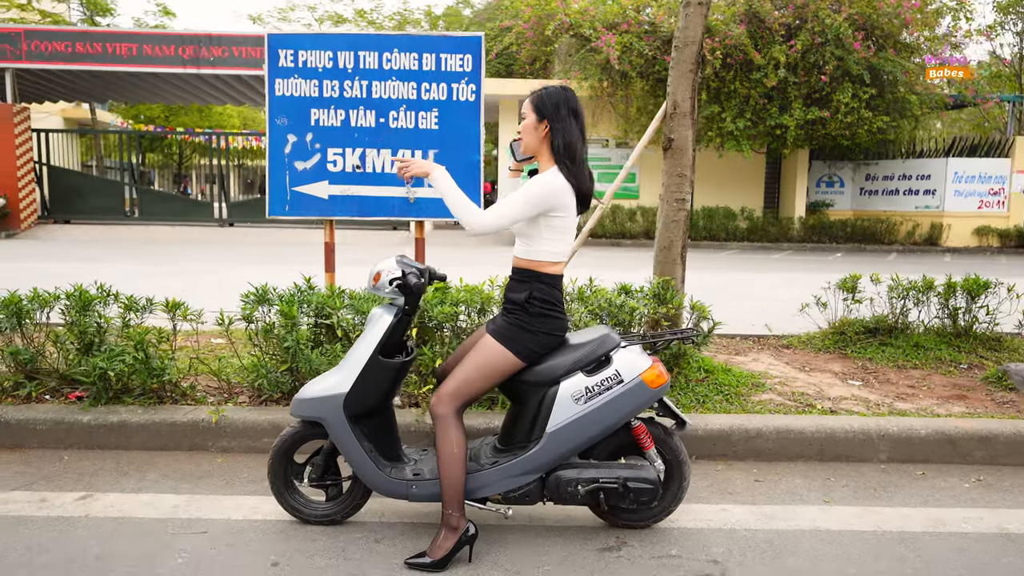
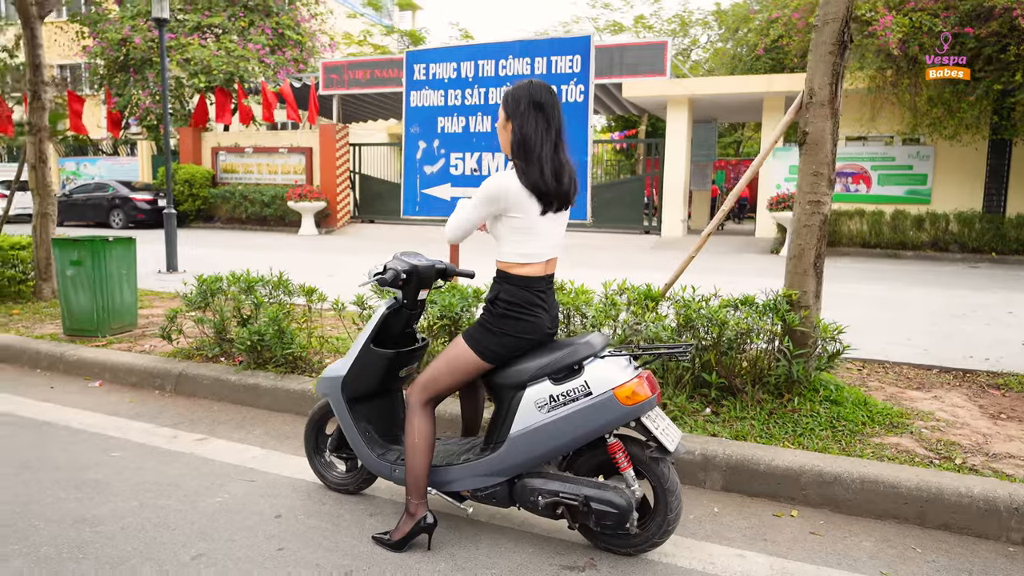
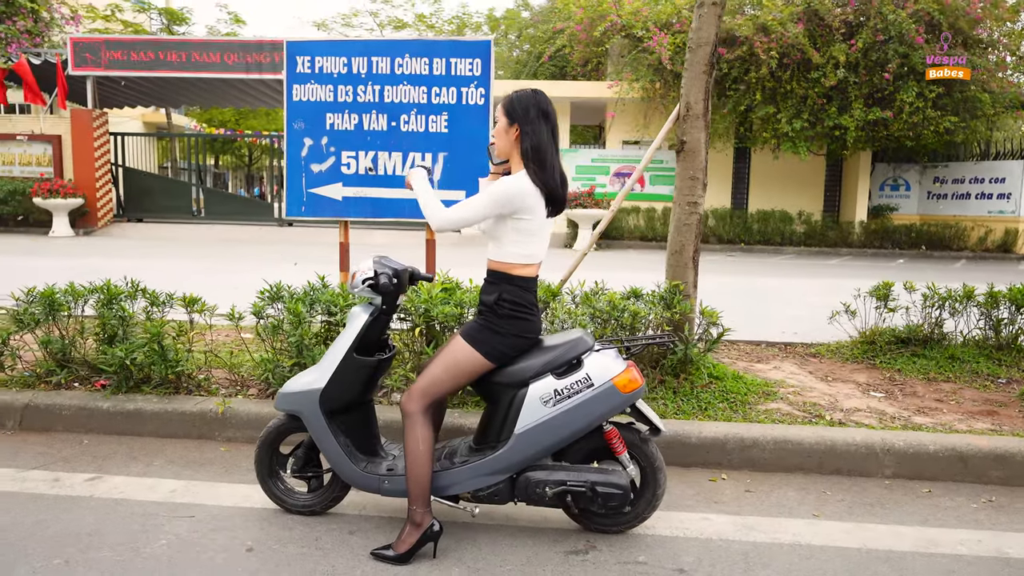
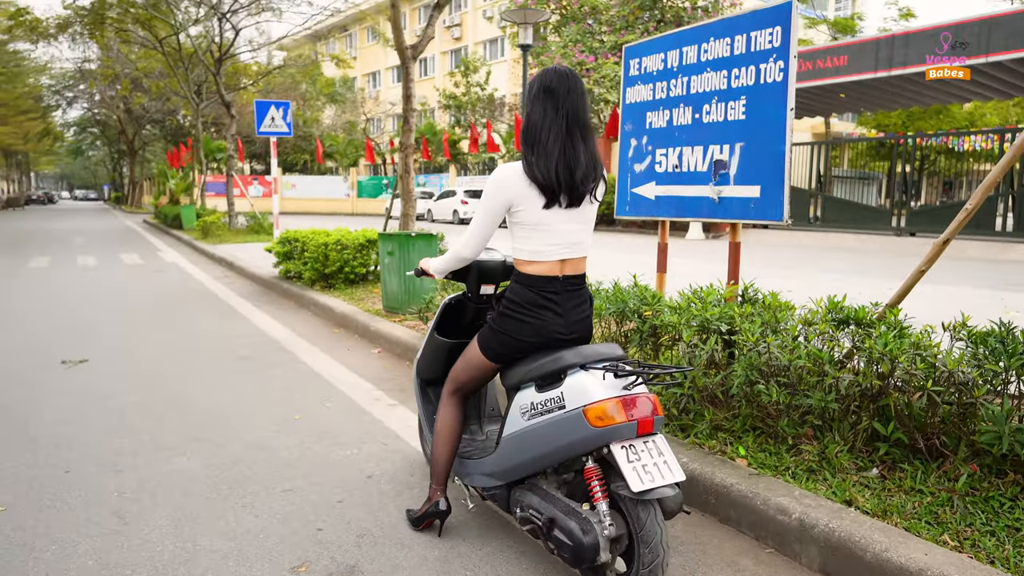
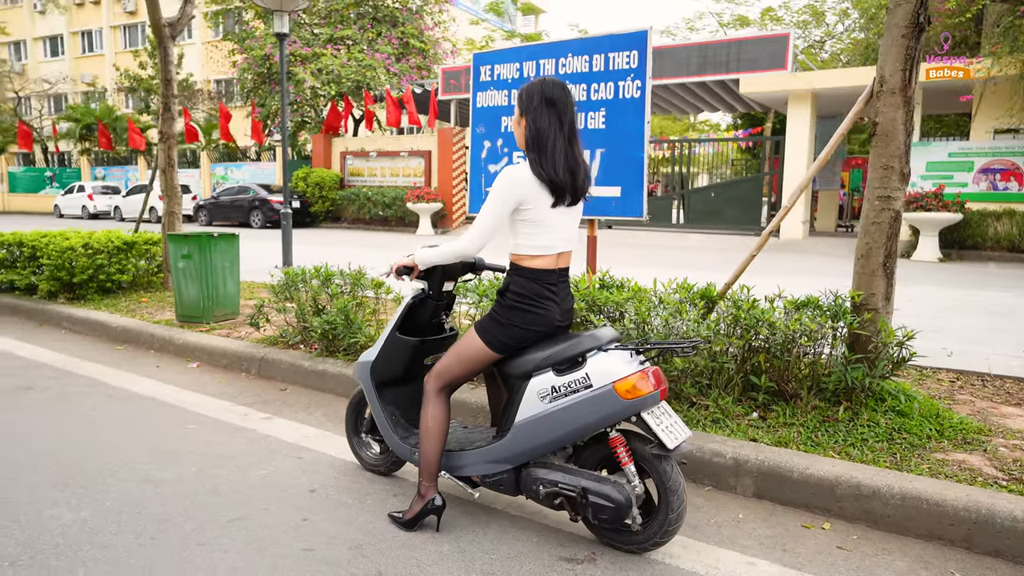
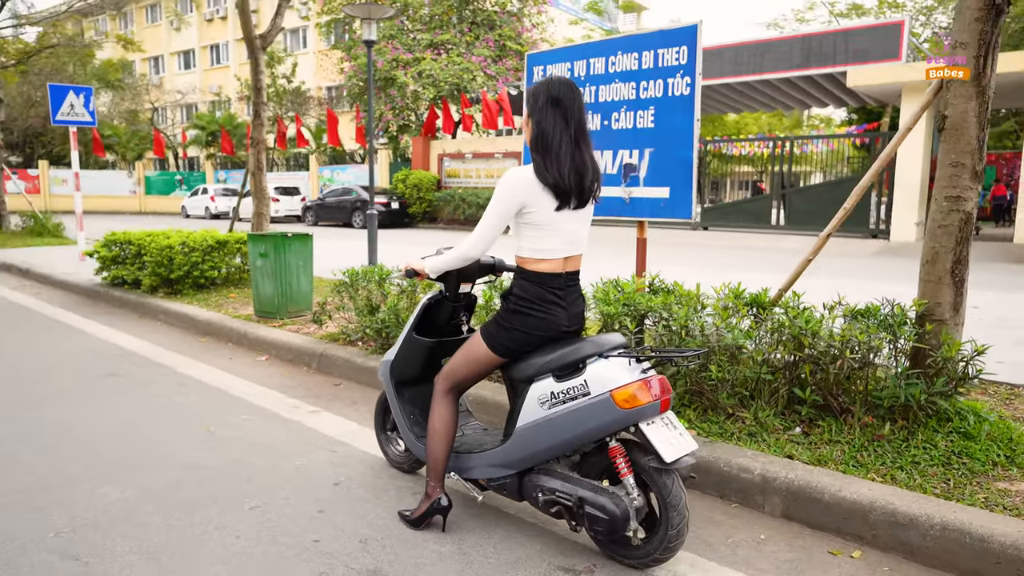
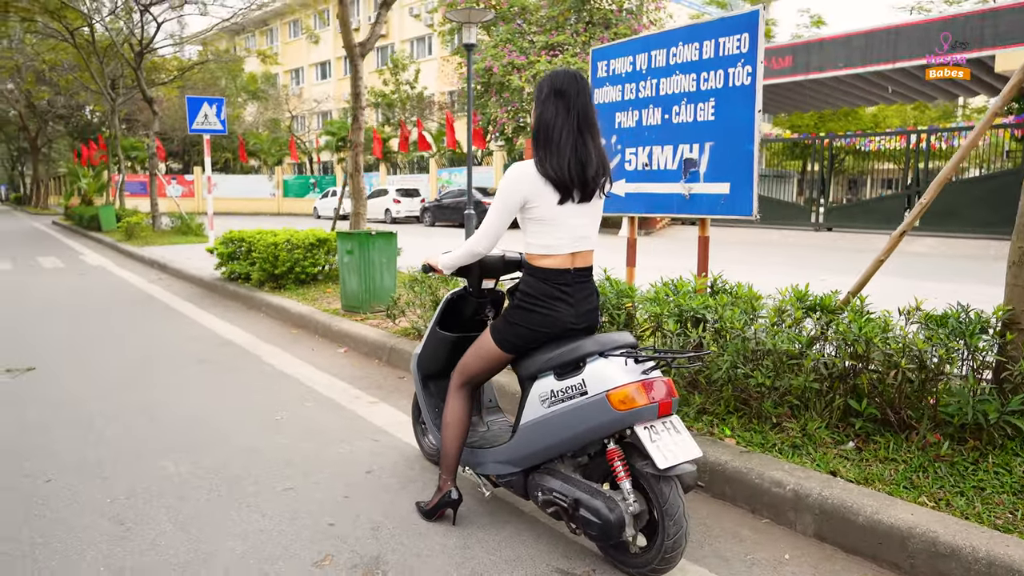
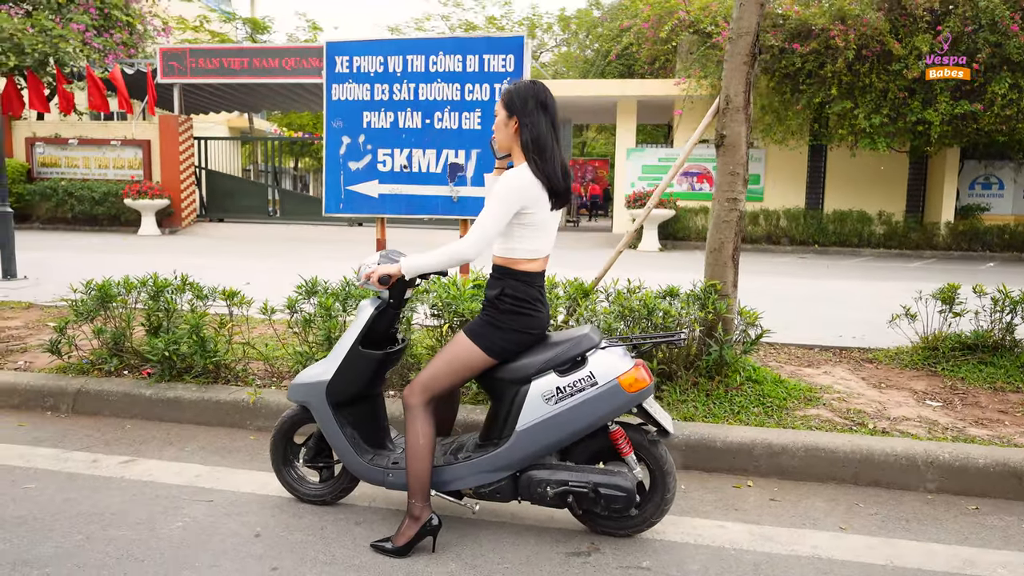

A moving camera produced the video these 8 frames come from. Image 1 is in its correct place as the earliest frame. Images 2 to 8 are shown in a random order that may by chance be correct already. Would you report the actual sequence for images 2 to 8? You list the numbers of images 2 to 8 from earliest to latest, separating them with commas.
3, 8, 2, 5, 6, 7, 4
